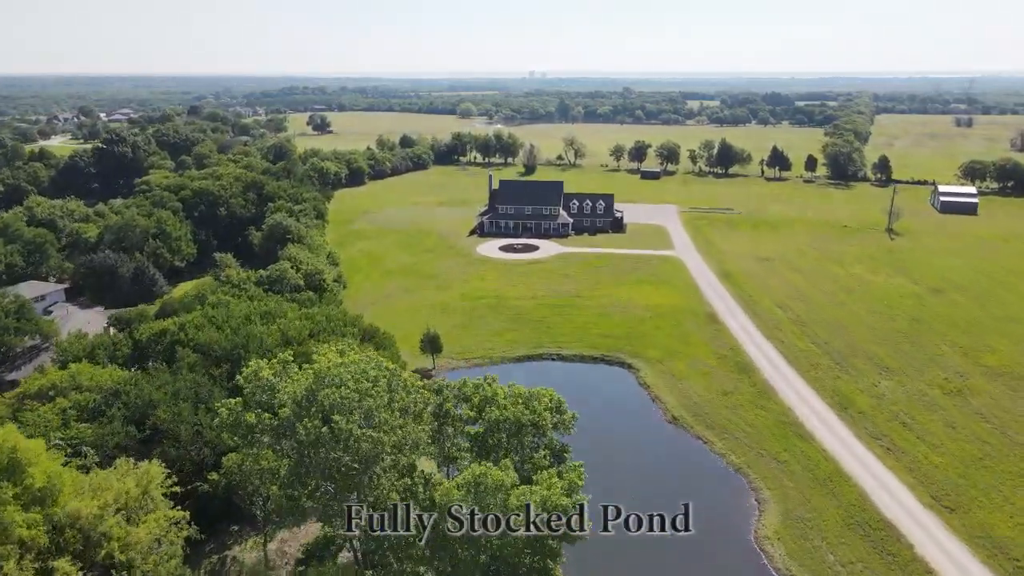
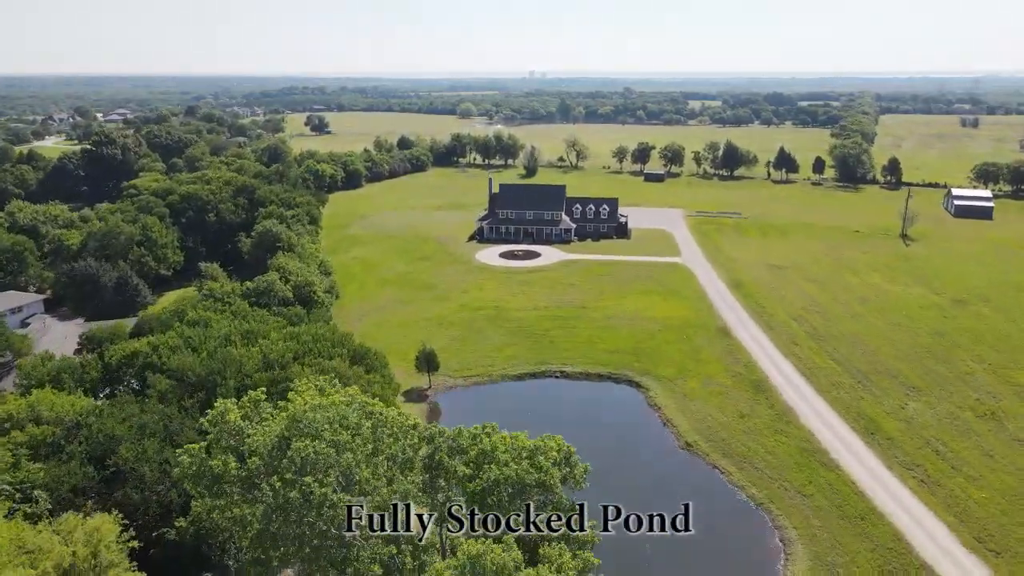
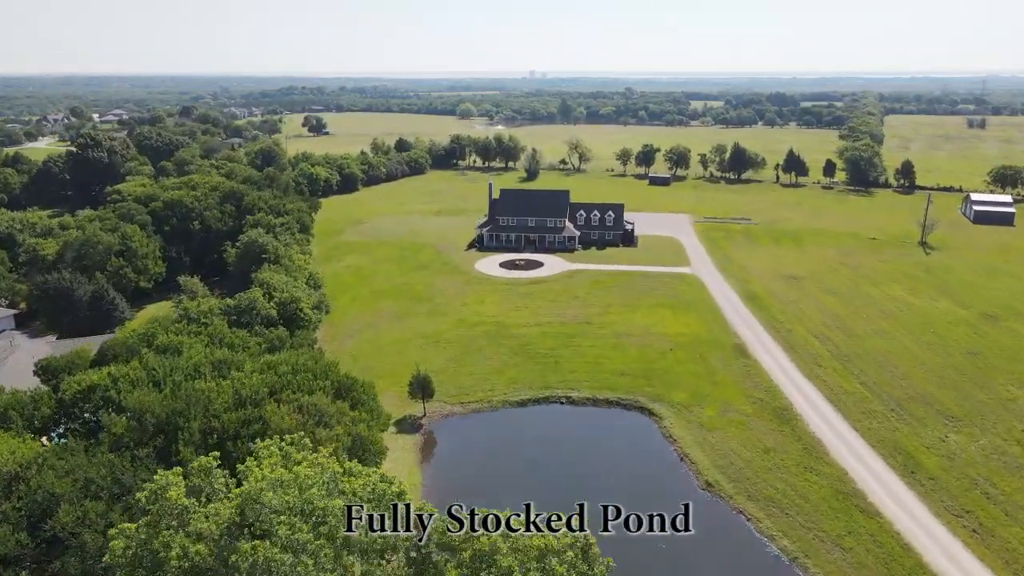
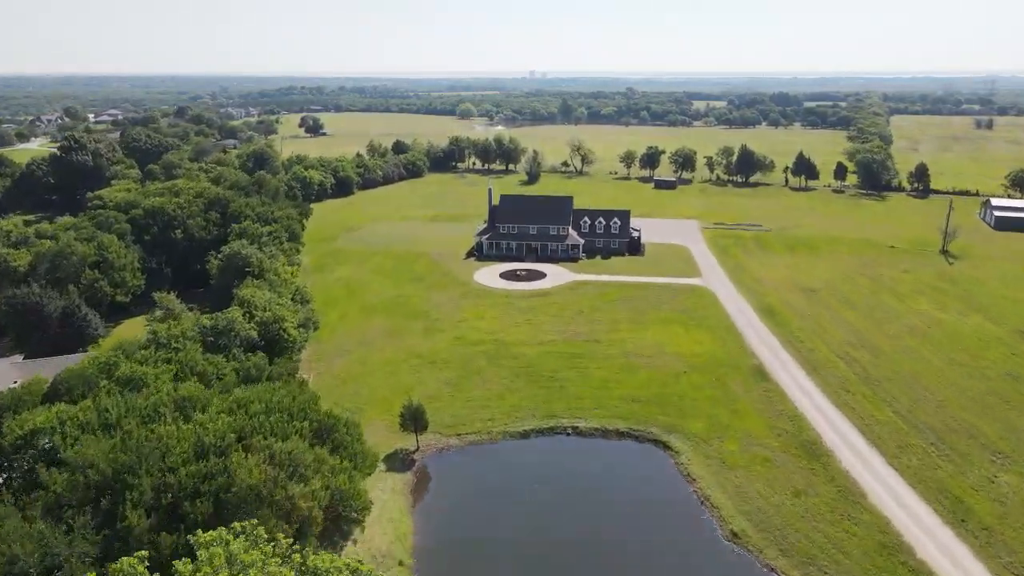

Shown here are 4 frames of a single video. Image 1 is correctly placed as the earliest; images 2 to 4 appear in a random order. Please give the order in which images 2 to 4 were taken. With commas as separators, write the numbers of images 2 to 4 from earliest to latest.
2, 3, 4
